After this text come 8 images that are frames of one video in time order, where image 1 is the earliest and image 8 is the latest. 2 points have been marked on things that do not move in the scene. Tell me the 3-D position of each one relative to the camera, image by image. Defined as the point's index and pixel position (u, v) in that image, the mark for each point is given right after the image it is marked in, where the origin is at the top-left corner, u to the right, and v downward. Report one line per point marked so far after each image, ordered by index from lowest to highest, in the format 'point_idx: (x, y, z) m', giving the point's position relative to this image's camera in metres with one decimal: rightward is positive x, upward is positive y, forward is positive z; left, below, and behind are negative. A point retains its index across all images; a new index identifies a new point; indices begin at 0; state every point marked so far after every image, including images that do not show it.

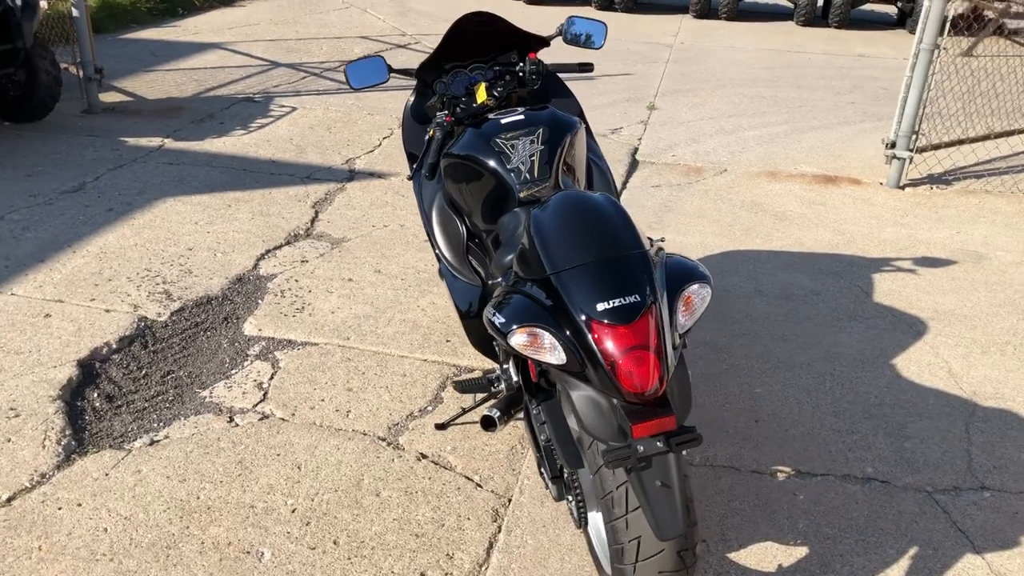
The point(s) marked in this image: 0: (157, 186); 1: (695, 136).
0: (-2.3, +0.7, +6.2) m
1: (+1.6, +1.3, +8.2) m
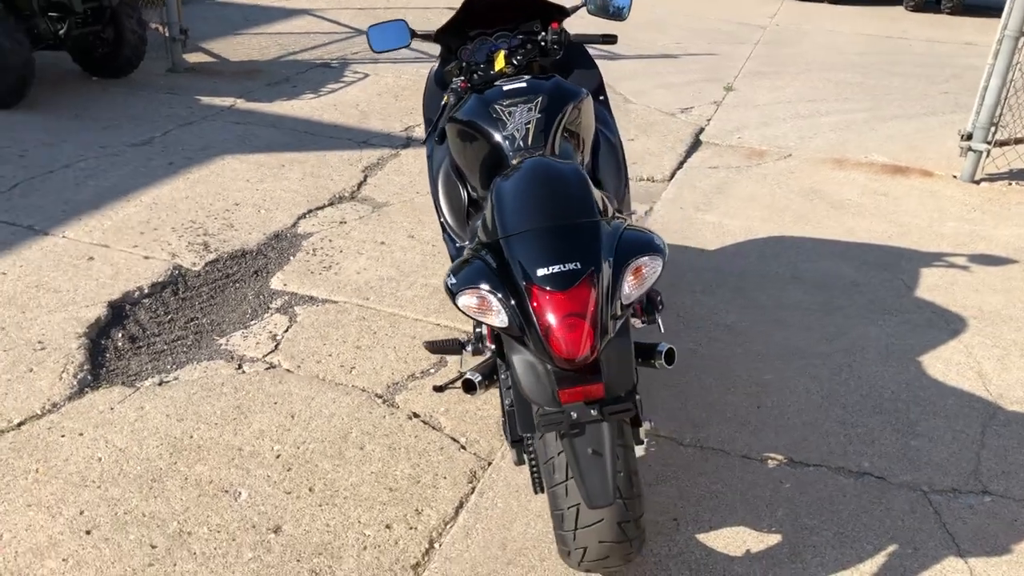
0: (-2.0, +1.0, +6.5) m
1: (+2.1, +1.4, +8.0) m
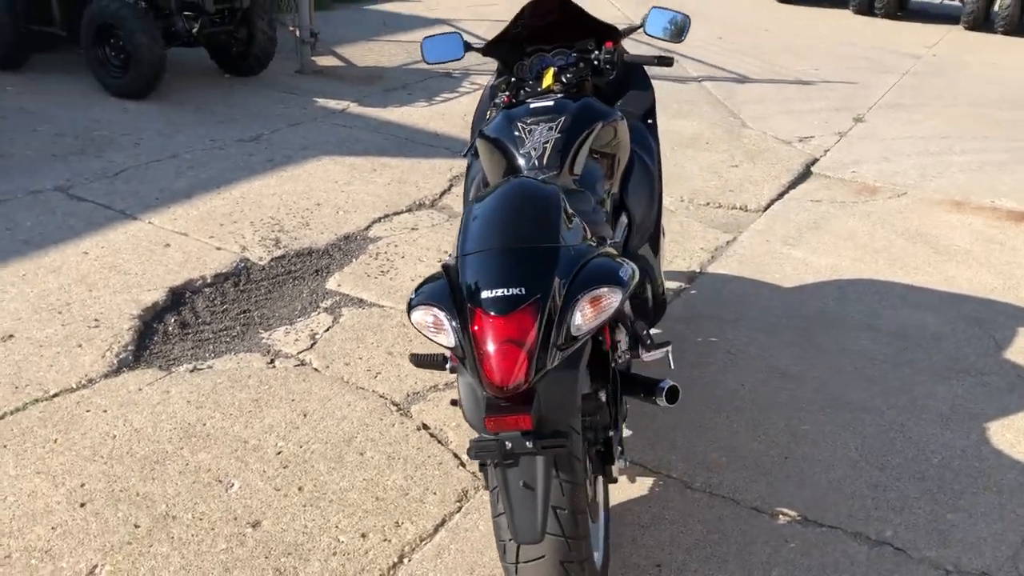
0: (-1.3, +1.0, +6.7) m
1: (+3.0, +1.1, +7.5) m
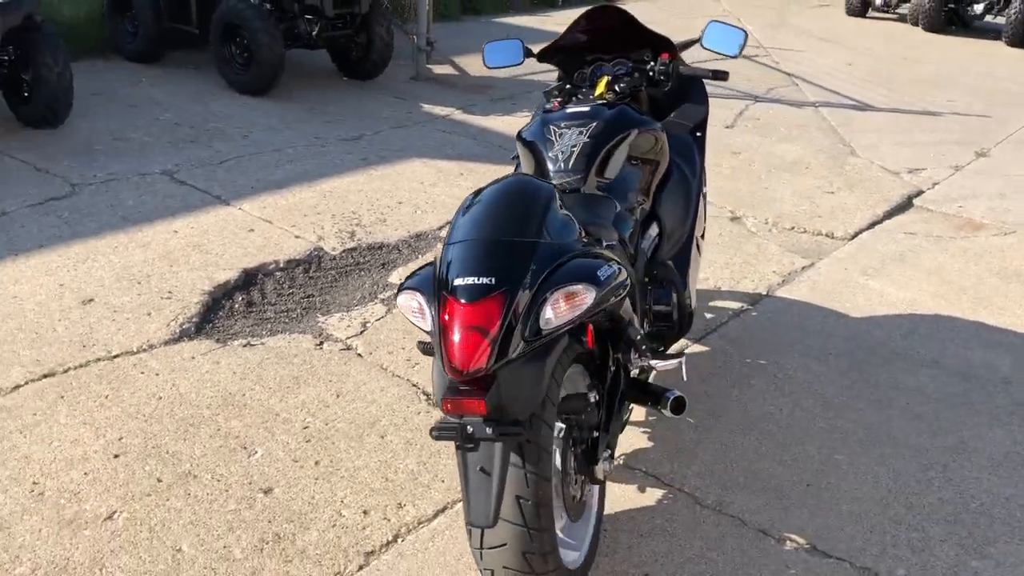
0: (-0.7, +1.0, +6.9) m
1: (+3.7, +0.7, +7.2) m
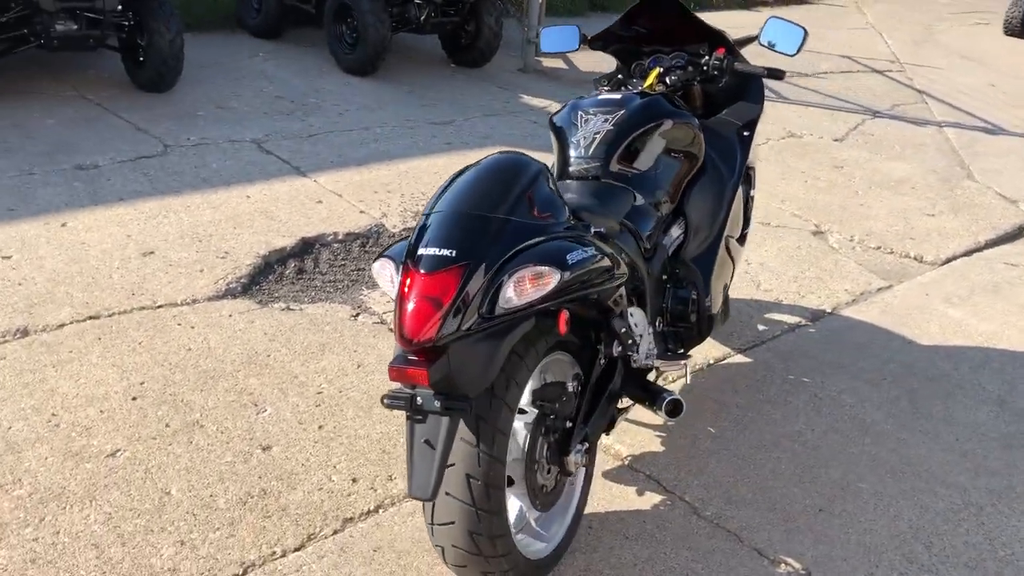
0: (-0.1, +1.1, +6.9) m
1: (+4.3, +0.4, +6.6) m
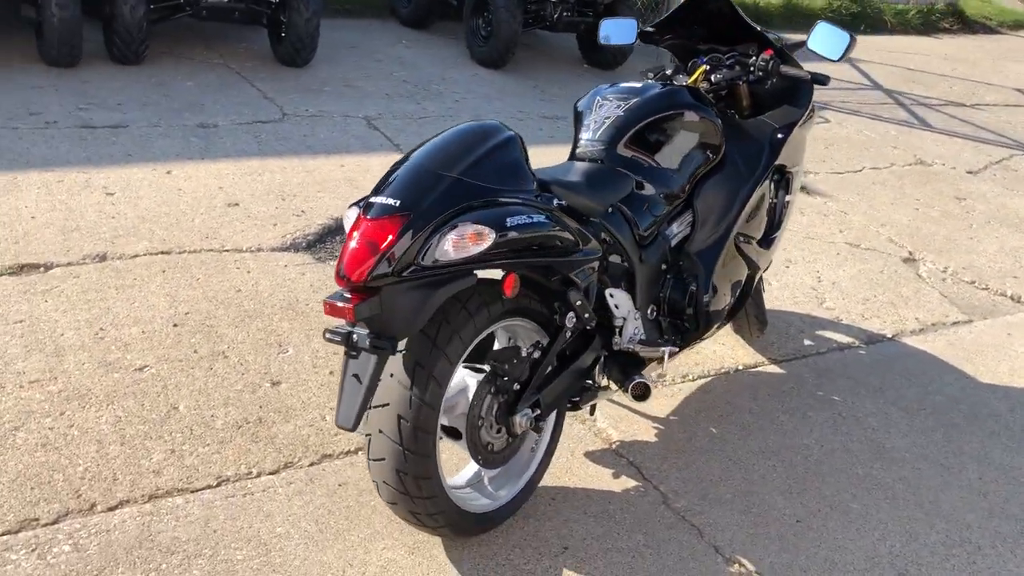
0: (+0.7, +1.1, +7.0) m
1: (+4.8, -0.1, +5.9) m
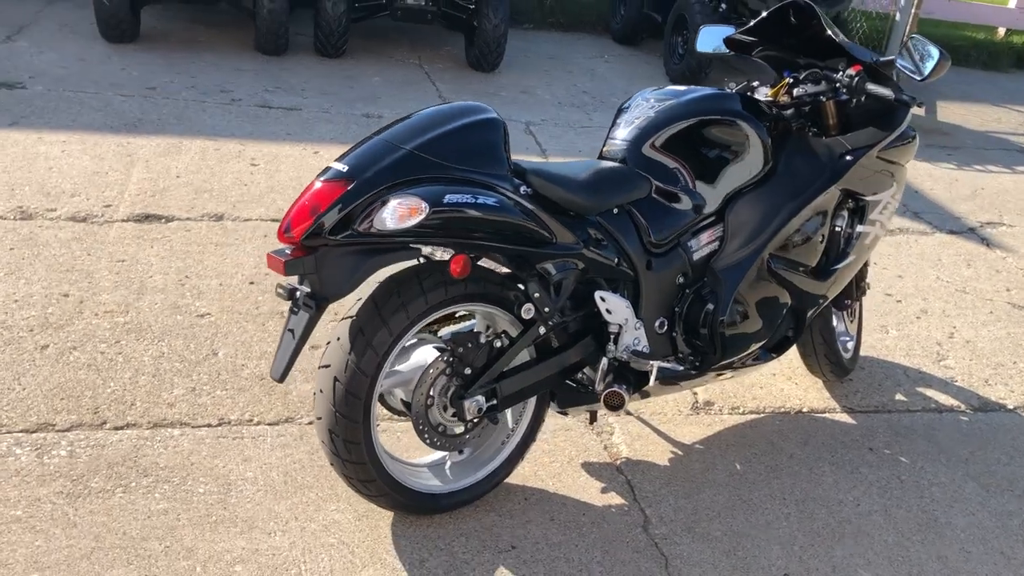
0: (+1.9, +0.9, +6.6) m
1: (+5.3, -0.8, +4.4) m
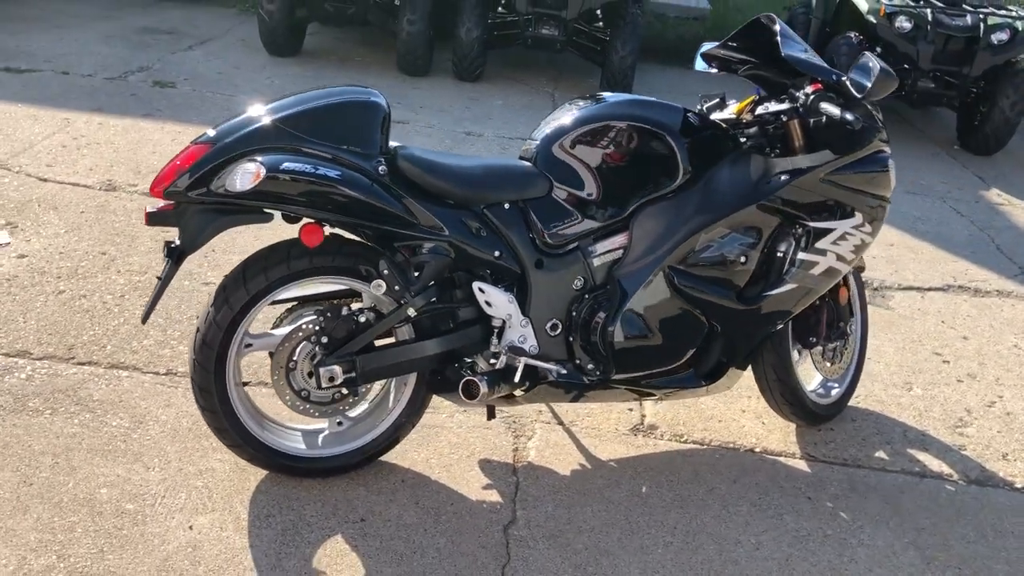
0: (+2.5, +0.5, +6.1) m
1: (+5.0, -1.4, +3.1) m
